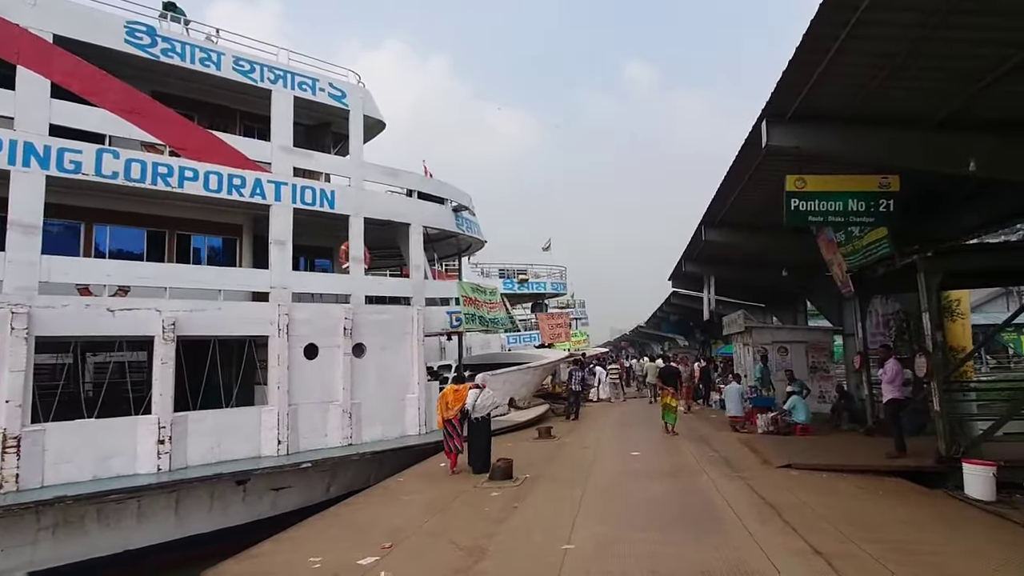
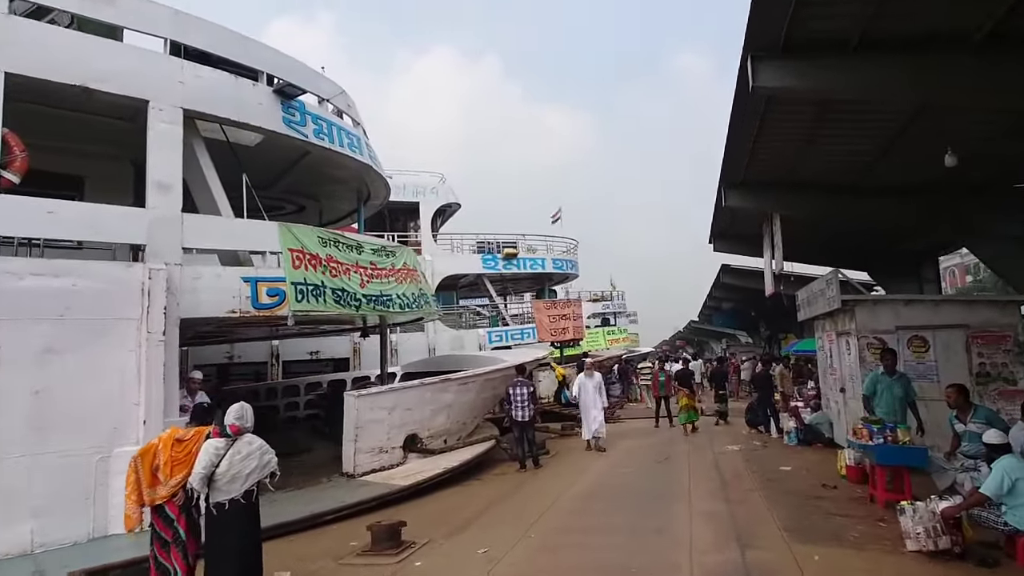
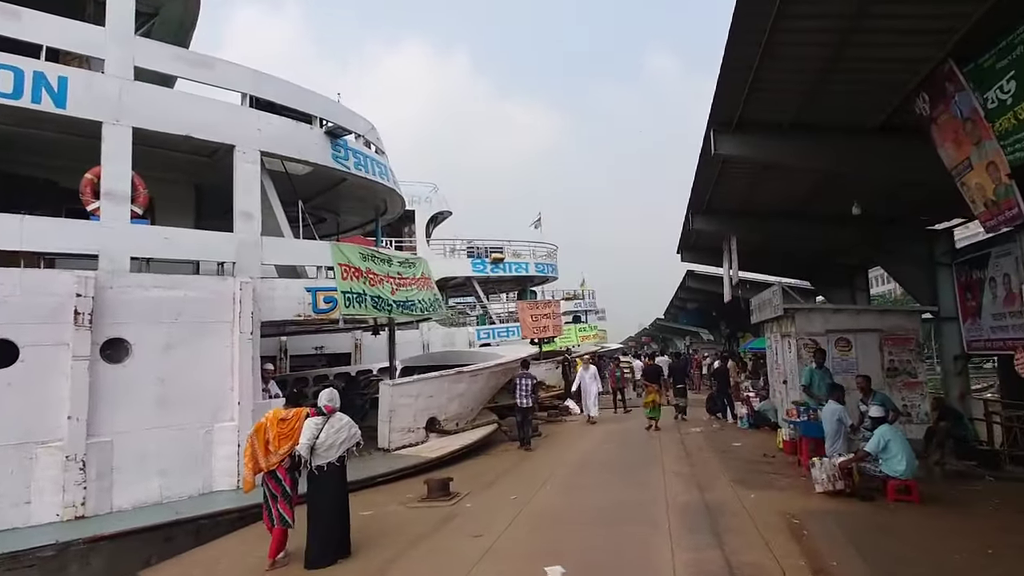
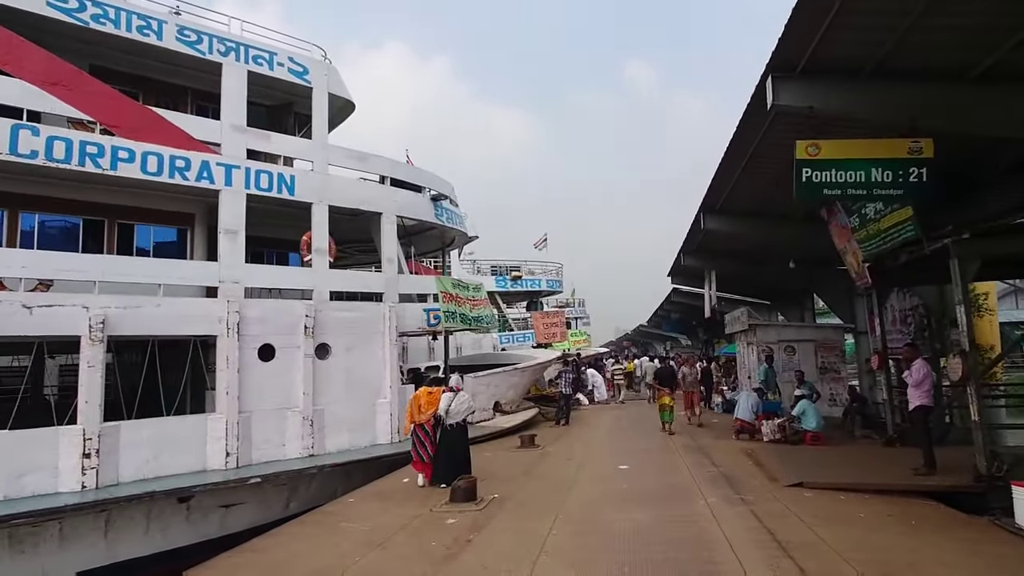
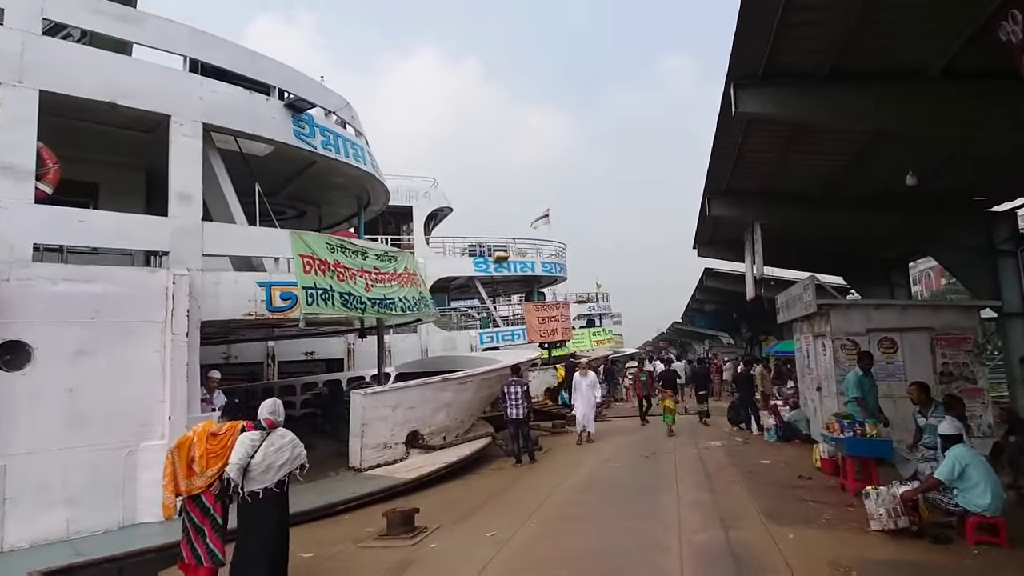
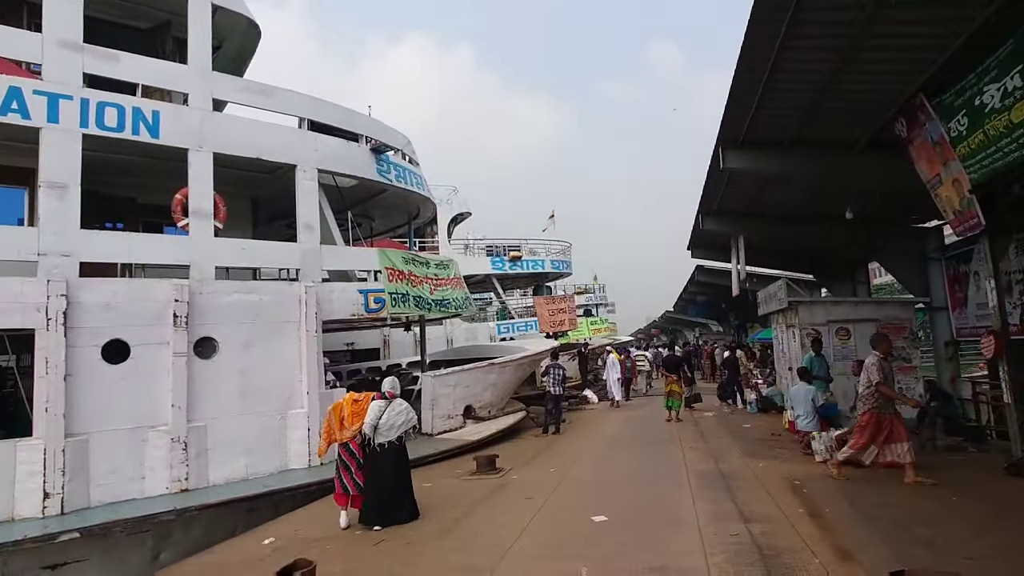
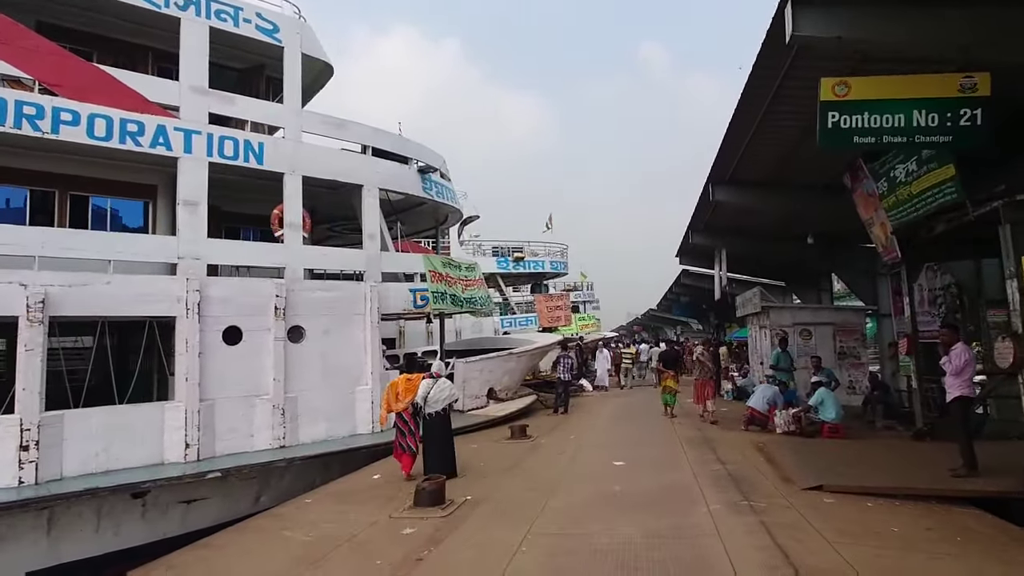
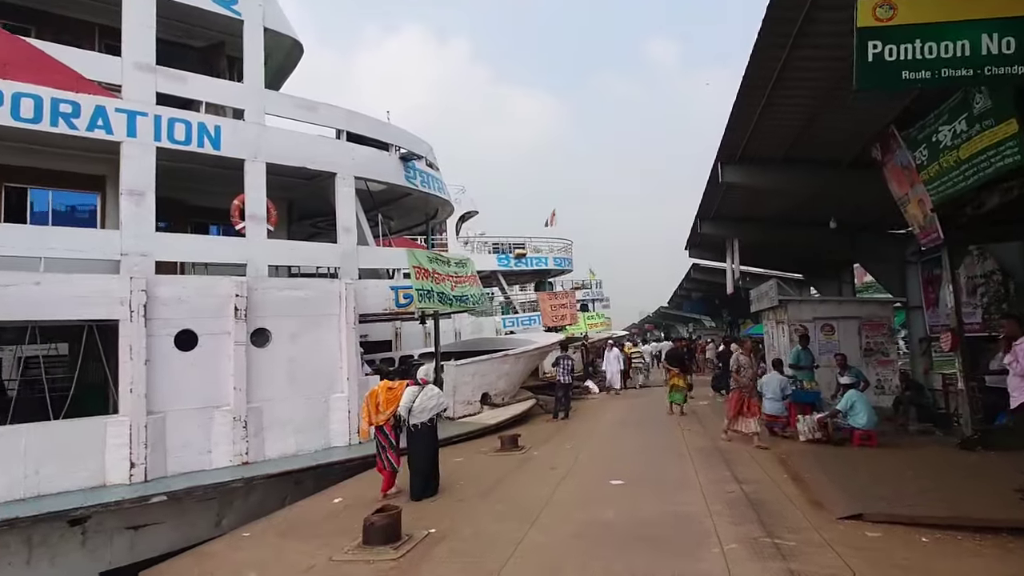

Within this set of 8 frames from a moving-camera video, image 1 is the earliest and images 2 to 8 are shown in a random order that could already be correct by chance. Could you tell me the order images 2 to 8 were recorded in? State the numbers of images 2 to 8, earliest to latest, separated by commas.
4, 7, 8, 6, 3, 5, 2
